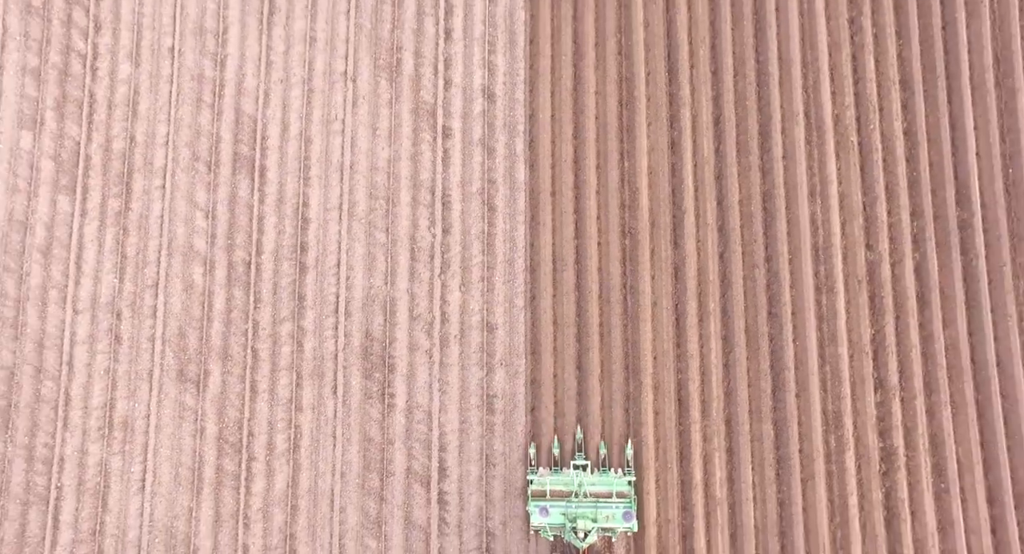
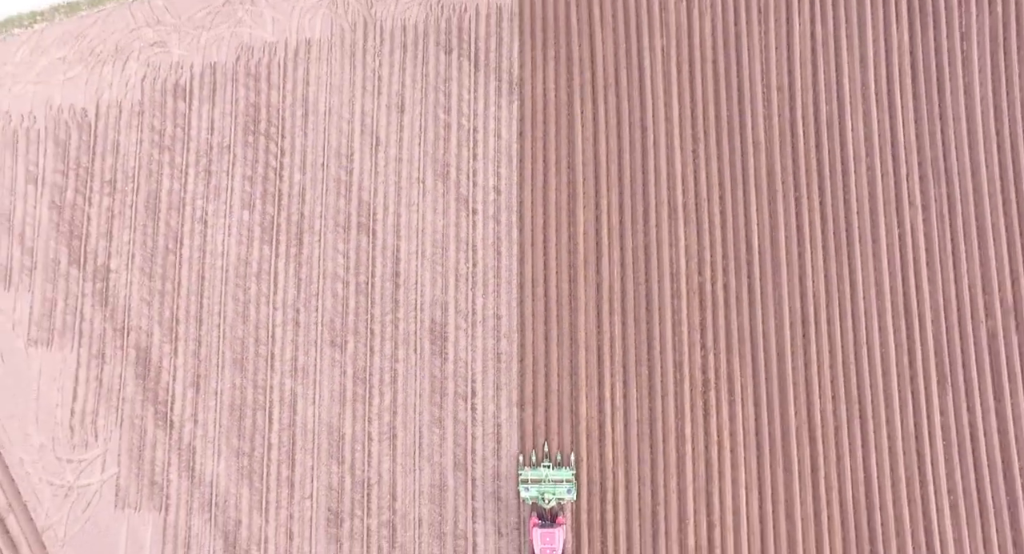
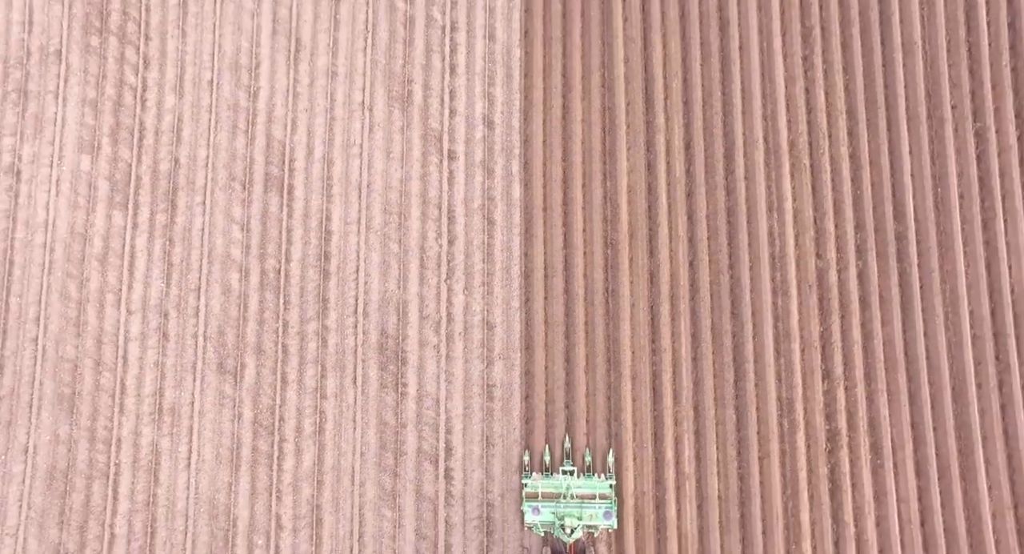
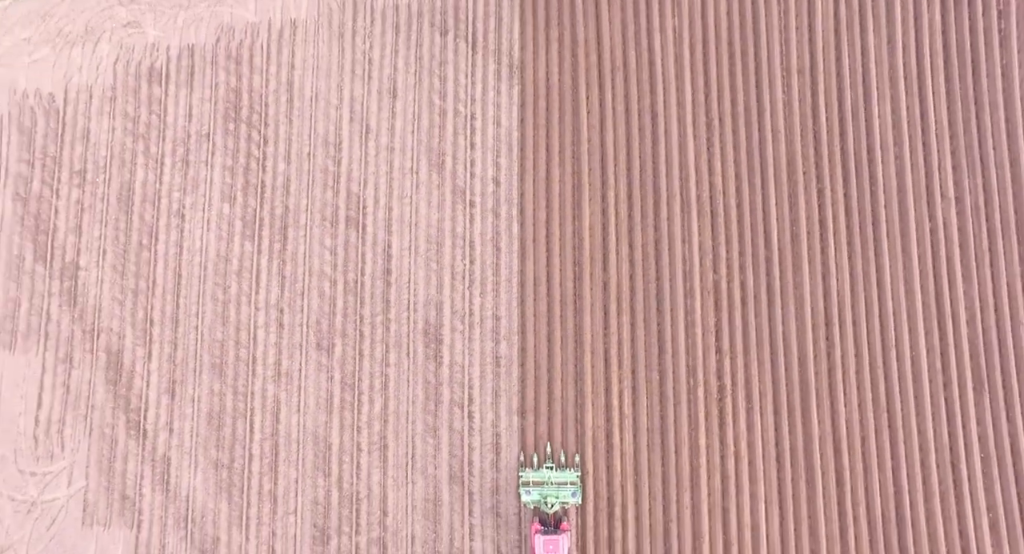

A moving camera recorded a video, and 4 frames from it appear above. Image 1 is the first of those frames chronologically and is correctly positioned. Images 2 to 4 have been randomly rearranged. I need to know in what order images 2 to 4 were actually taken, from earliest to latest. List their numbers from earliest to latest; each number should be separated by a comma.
3, 4, 2
